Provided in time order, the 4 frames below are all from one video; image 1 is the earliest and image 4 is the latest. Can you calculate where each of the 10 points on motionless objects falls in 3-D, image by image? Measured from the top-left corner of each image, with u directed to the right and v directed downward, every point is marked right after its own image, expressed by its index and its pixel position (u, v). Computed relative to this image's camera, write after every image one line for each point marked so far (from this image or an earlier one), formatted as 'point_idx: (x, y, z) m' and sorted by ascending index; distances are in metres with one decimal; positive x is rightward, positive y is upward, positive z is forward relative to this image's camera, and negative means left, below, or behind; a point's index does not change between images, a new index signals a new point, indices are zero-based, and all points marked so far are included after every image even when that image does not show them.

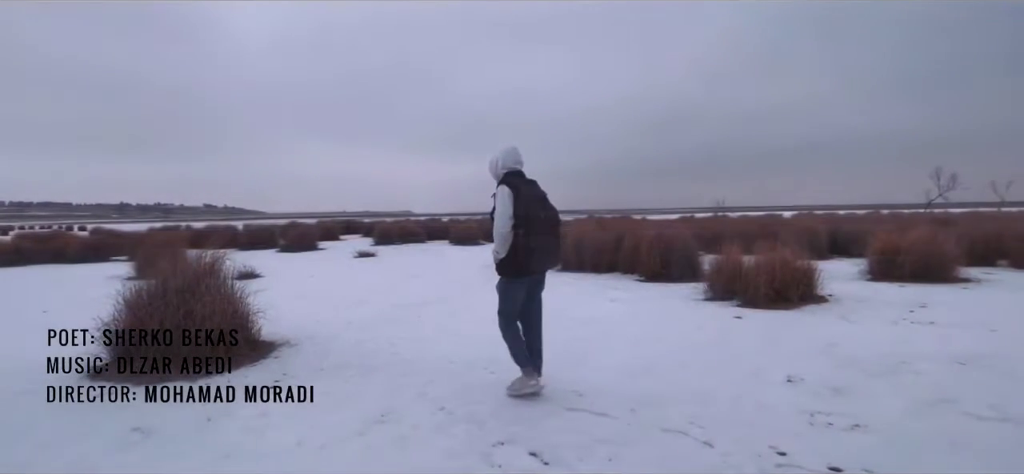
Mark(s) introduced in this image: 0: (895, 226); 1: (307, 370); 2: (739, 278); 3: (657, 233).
0: (+7.6, +0.2, +14.0) m
1: (-1.9, -1.2, +6.7) m
2: (+3.2, -0.5, +9.8) m
3: (+2.5, 0.0, +11.7) m
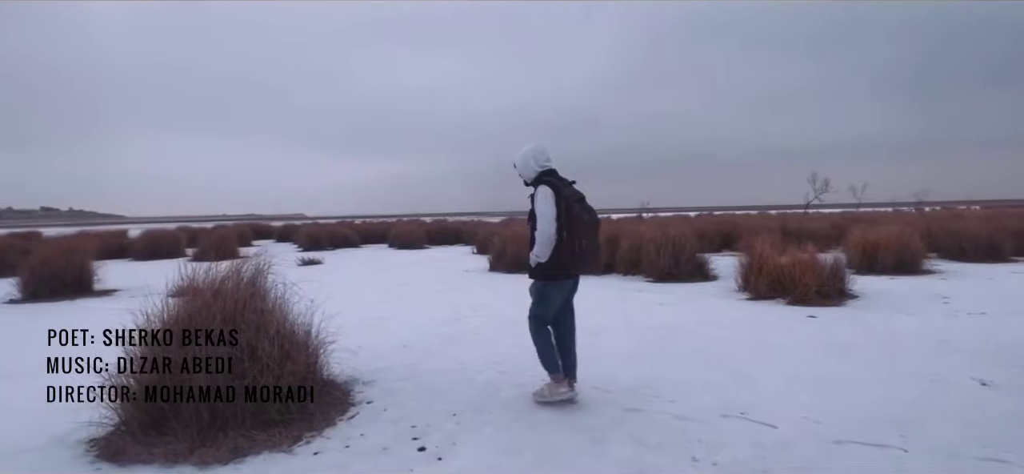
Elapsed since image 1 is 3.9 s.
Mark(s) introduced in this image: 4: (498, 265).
0: (+6.7, +0.3, +14.5) m
1: (-0.5, -1.2, +4.9) m
2: (+3.5, -0.5, +9.3) m
3: (+2.3, +0.1, +10.9) m
4: (-0.2, -0.5, +11.5) m
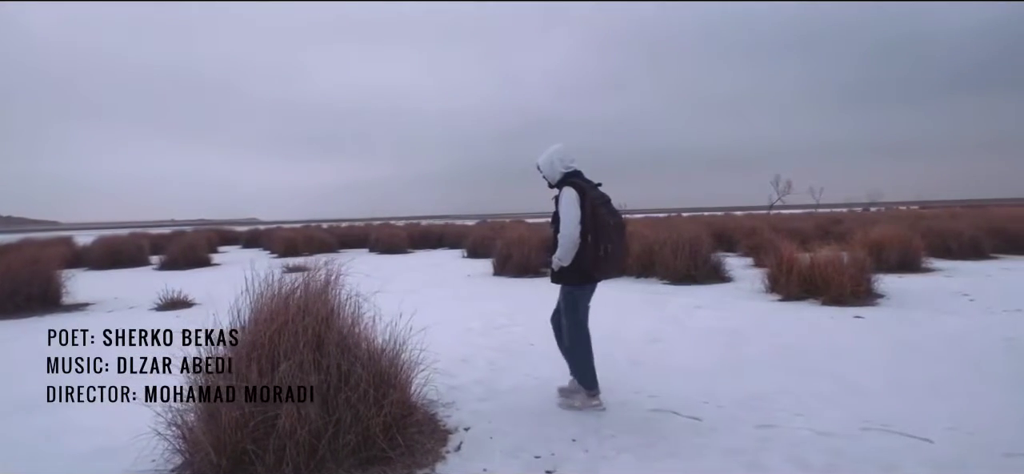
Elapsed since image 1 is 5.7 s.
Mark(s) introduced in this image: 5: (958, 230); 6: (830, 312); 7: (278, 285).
0: (+6.4, +0.3, +14.5) m
1: (+0.2, -1.2, +4.2) m
2: (+3.8, -0.5, +9.0) m
3: (+2.4, 0.0, +10.5) m
4: (-0.2, -0.5, +10.8) m
5: (+8.7, +0.2, +13.8) m
6: (+3.6, -0.9, +8.1) m
7: (-1.3, -0.3, +4.0) m
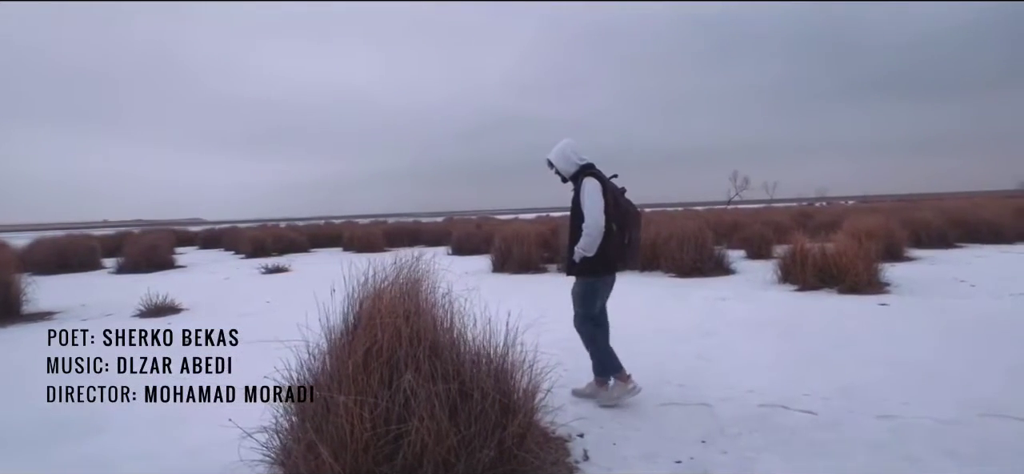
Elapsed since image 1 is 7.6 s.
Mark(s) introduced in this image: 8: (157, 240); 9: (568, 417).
0: (+5.9, +0.5, +14.6) m
1: (+0.9, -1.1, +3.7) m
2: (+3.9, -0.3, +8.9) m
3: (+2.4, +0.2, +10.2) m
4: (-0.2, -0.4, +10.2) m
5: (+8.3, +0.4, +14.1) m
6: (+3.8, -0.7, +8.0) m
7: (-0.7, -0.2, +3.4) m
8: (-6.4, -0.1, +12.5) m
9: (+0.3, -1.0, +4.0) m
